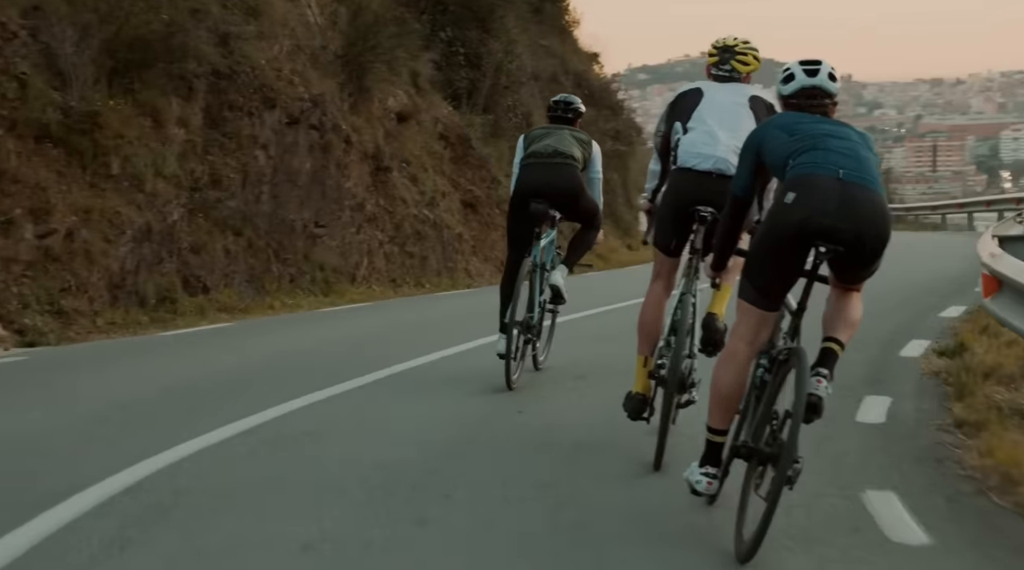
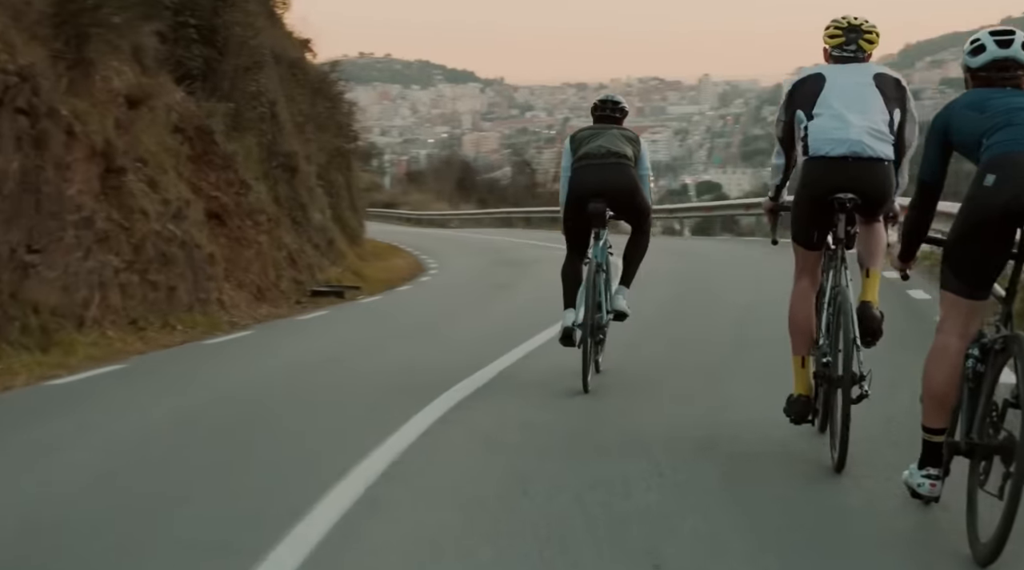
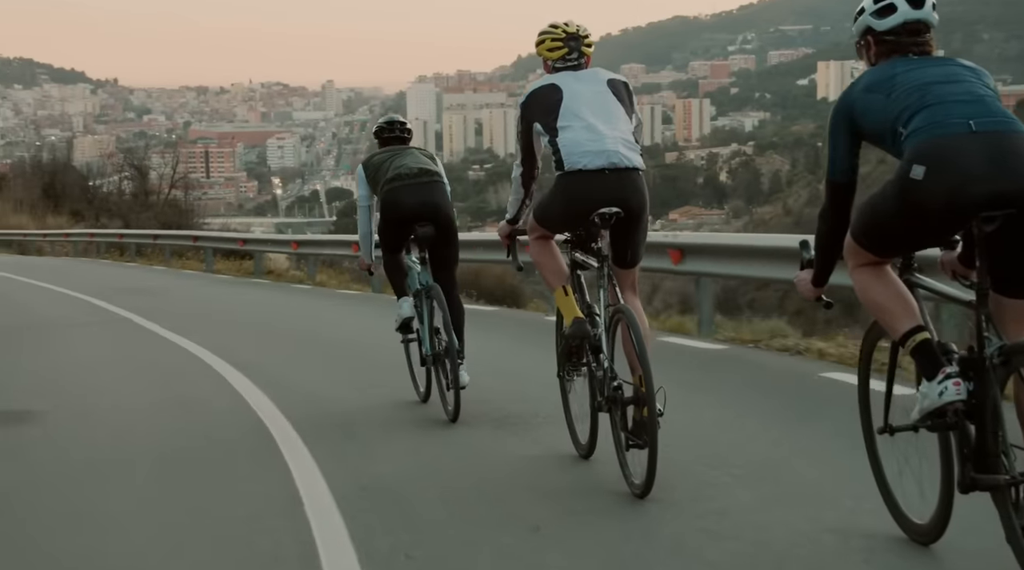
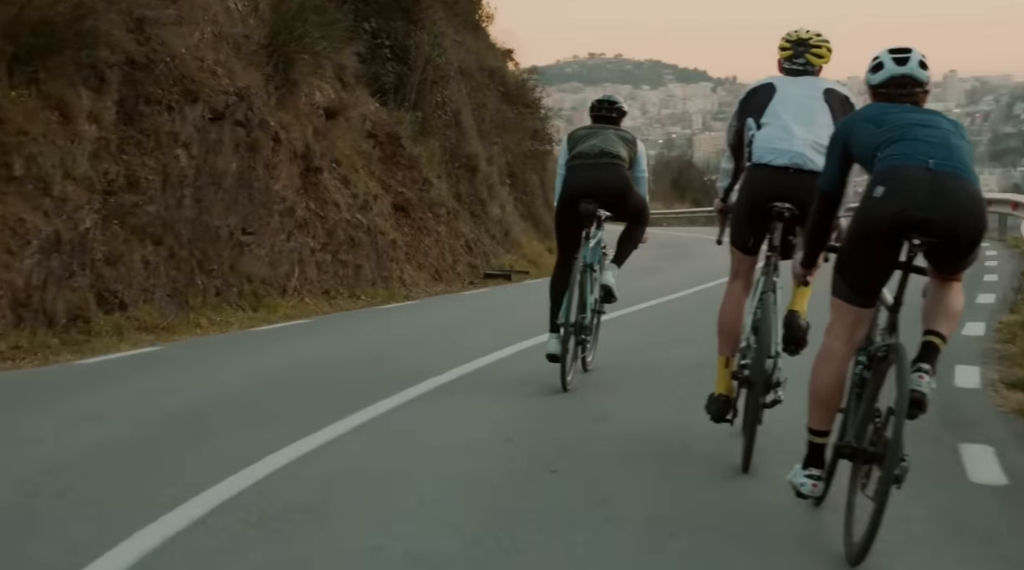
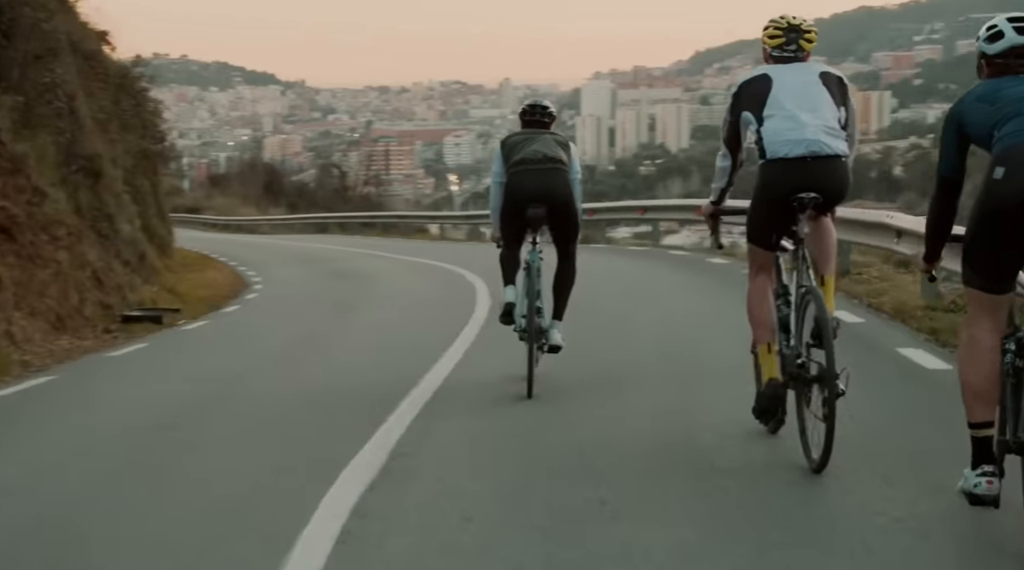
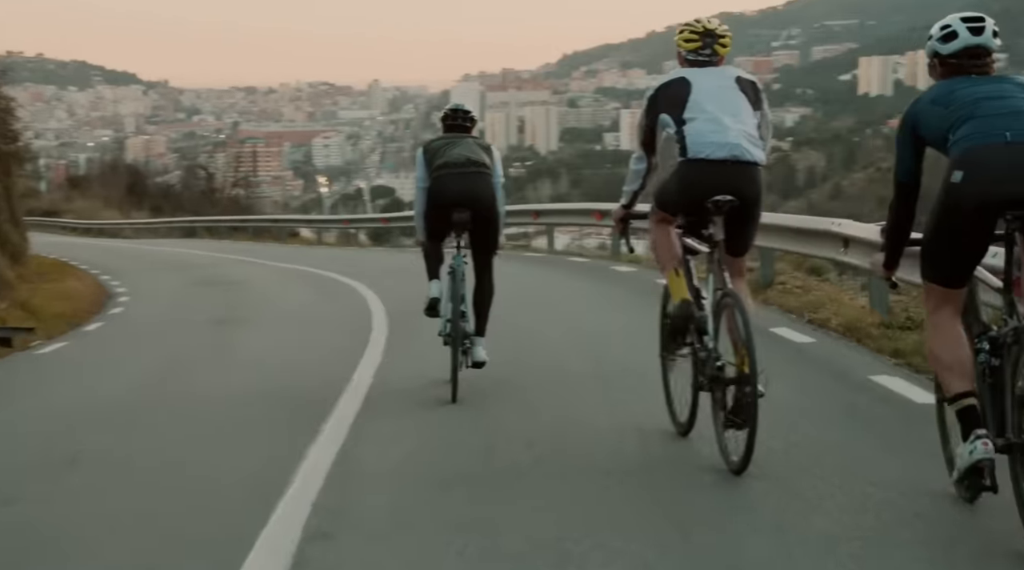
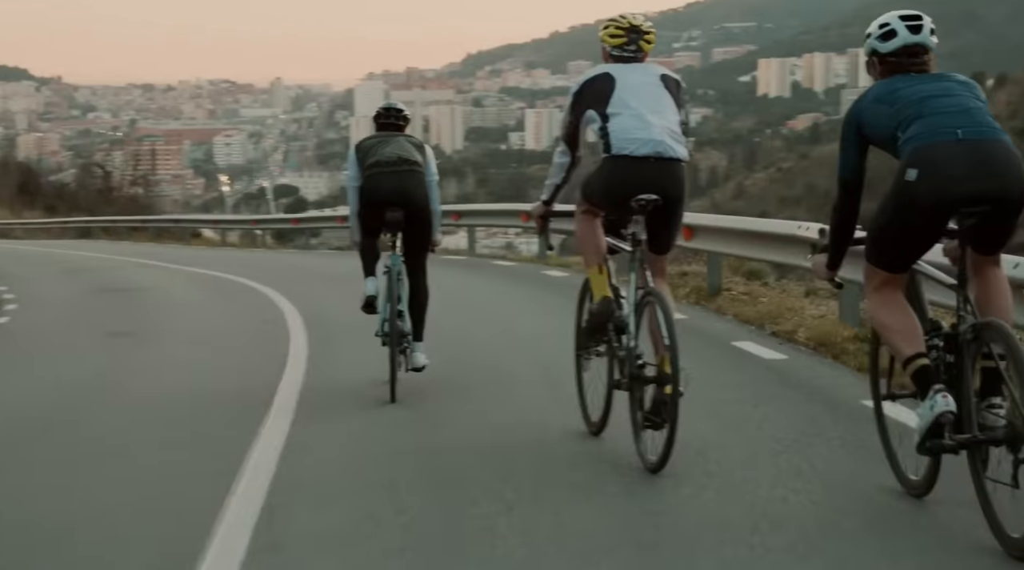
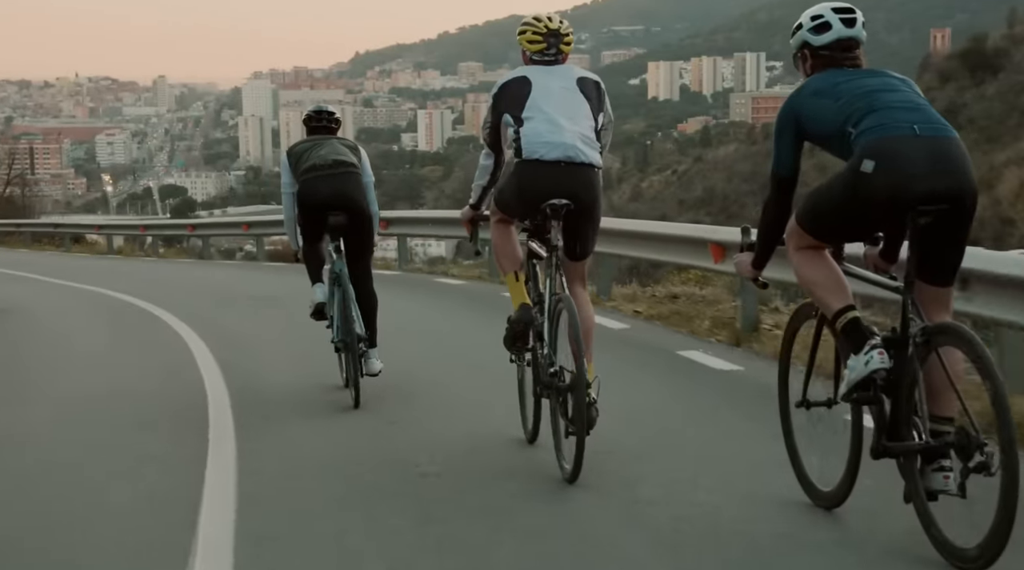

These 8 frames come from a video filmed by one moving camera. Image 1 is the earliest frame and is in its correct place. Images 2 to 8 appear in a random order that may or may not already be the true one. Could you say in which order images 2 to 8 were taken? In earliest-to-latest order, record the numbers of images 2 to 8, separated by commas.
4, 2, 5, 6, 7, 8, 3
